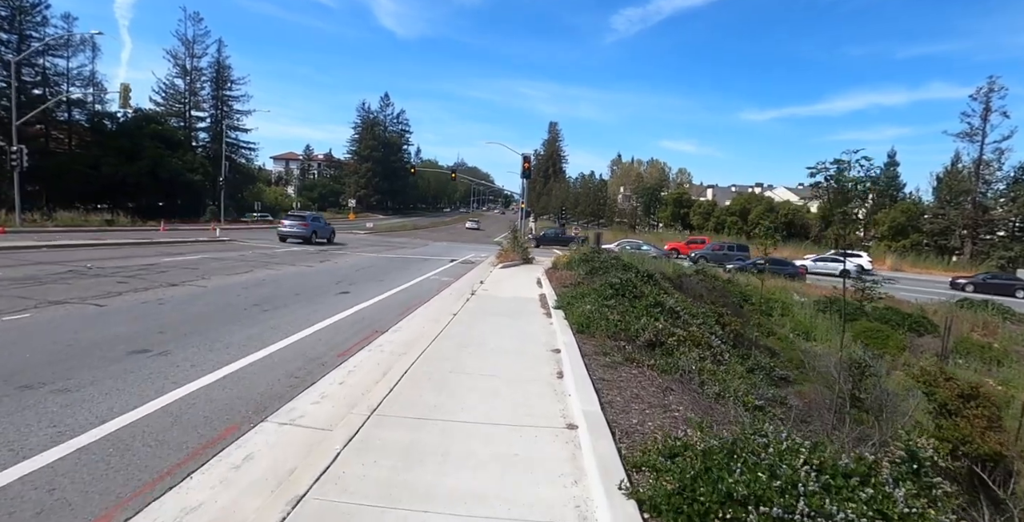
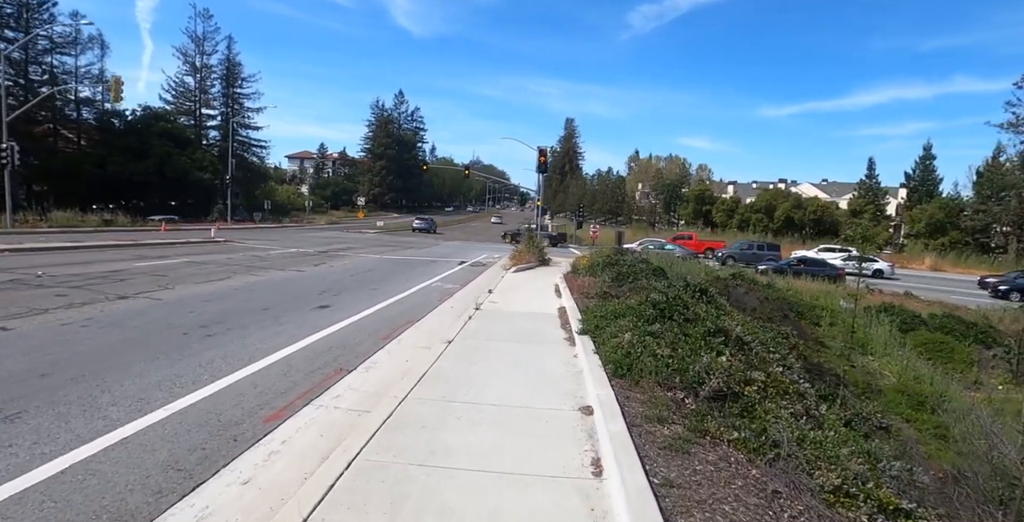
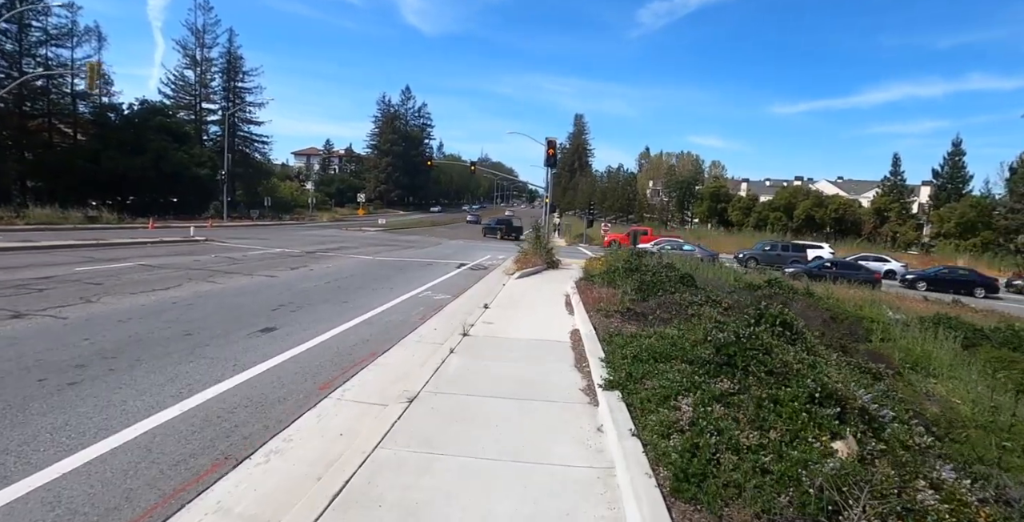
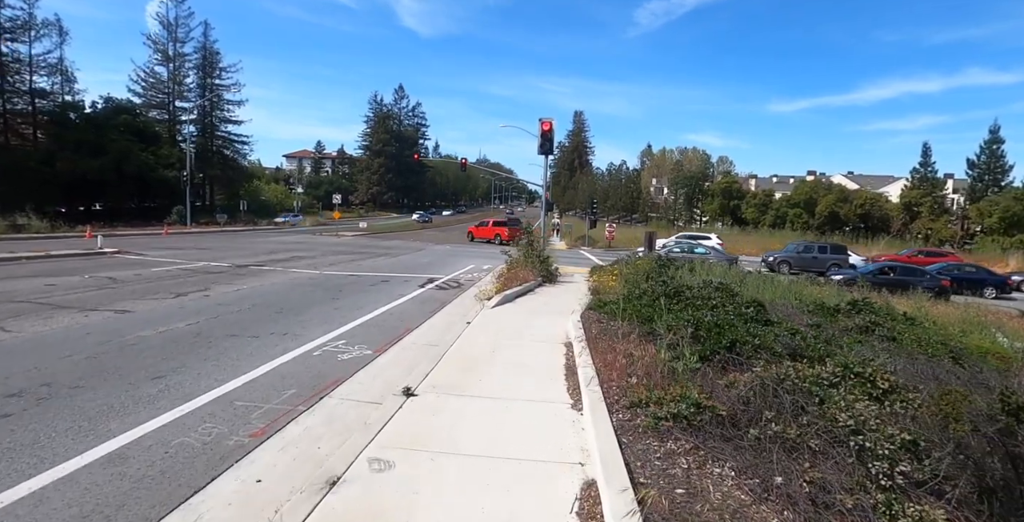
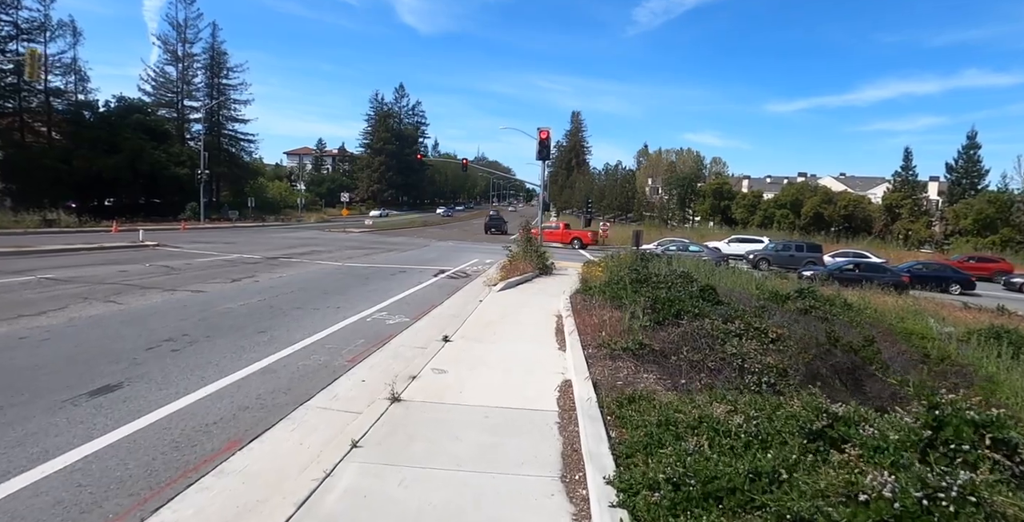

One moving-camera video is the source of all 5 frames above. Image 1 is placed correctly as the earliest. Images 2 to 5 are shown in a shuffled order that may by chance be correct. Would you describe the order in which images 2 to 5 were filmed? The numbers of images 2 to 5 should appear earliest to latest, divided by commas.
2, 3, 5, 4
